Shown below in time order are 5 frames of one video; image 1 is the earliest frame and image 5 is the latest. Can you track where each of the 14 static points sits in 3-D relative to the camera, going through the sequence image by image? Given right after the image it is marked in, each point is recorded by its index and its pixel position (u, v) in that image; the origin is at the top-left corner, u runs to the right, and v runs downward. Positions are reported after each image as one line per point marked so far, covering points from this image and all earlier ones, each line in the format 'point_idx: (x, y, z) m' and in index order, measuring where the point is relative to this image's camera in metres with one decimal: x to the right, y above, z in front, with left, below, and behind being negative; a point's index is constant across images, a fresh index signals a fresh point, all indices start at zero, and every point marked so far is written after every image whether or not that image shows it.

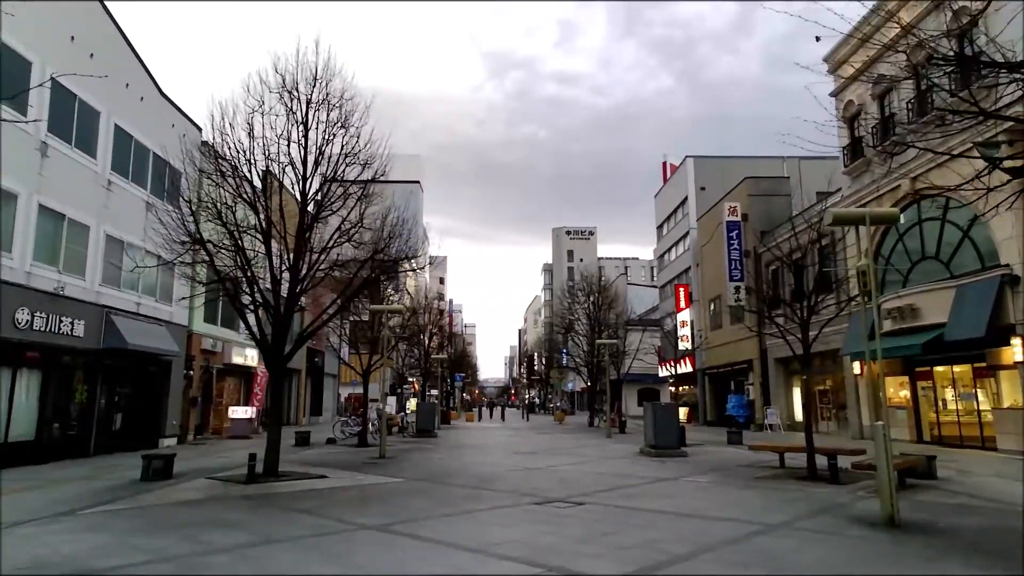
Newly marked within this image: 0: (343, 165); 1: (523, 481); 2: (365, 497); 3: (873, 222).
0: (-3.8, +2.8, +15.0) m
1: (+0.2, -4.0, +13.9) m
2: (-2.6, -3.6, +11.7) m
3: (+5.0, +0.9, +9.4) m
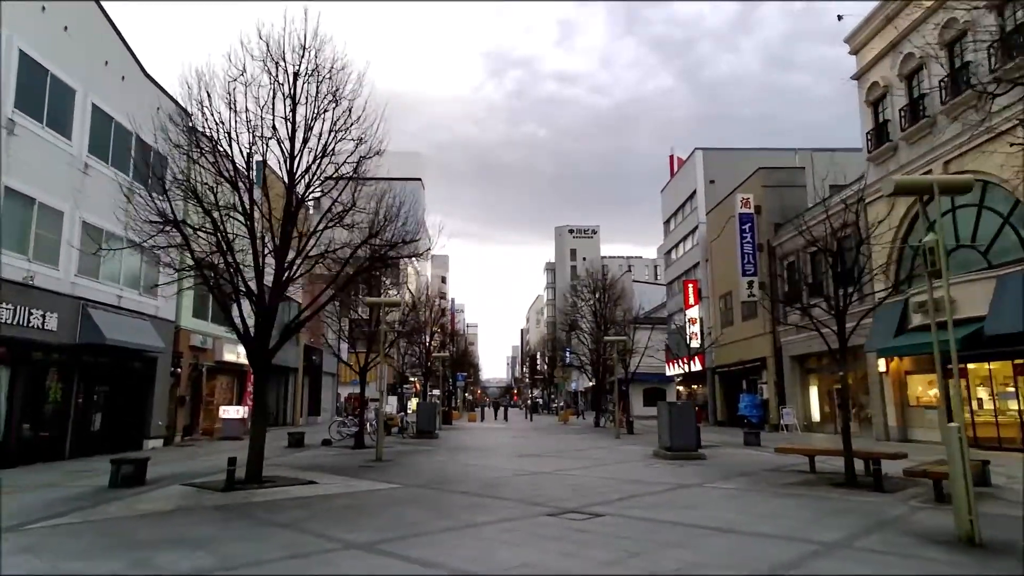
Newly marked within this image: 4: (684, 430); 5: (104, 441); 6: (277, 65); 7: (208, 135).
0: (-3.6, +3.0, +13.7) m
1: (+0.3, -3.7, +12.6) m
2: (-2.4, -3.4, +10.4) m
3: (+5.1, +1.2, +8.1) m
4: (+4.7, -3.9, +18.6) m
5: (-11.6, -4.4, +19.1) m
6: (-4.6, +4.4, +13.3) m
7: (-5.6, +2.8, +12.3) m
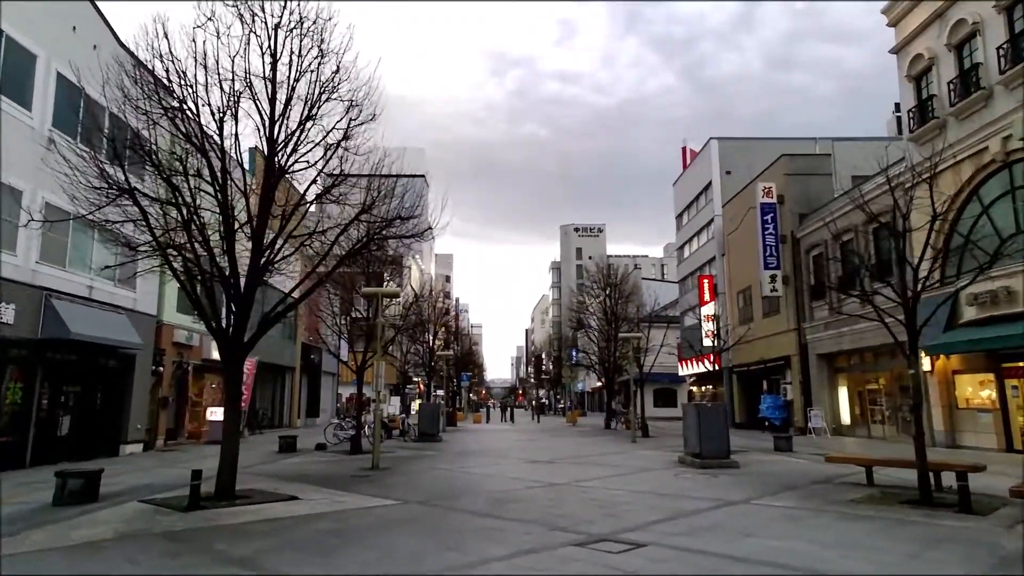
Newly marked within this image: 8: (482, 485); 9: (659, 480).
0: (-3.4, +3.3, +11.9) m
1: (+0.6, -3.5, +10.7) m
2: (-2.2, -3.1, +8.6) m
3: (+5.4, +1.4, +6.2) m
4: (+5.0, -3.7, +16.8) m
5: (-11.3, -4.1, +17.4) m
6: (-4.4, +4.7, +11.5) m
7: (-5.4, +3.1, +10.5) m
8: (-0.6, -3.8, +13.0) m
9: (+3.0, -4.0, +13.9) m
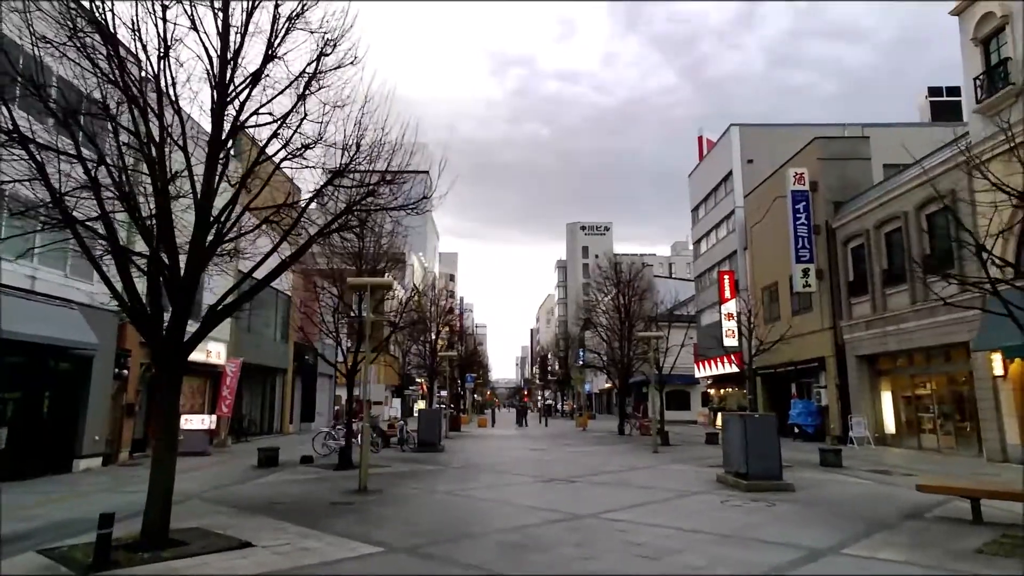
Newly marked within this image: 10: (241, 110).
0: (-3.2, +3.5, +9.4) m
1: (+0.8, -3.3, +8.2) m
2: (-2.0, -2.9, +6.0) m
3: (+5.5, +1.6, +3.6) m
4: (+5.3, -3.5, +14.2) m
5: (-11.0, -3.9, +14.9) m
6: (-4.2, +4.9, +9.0) m
7: (-5.1, +3.3, +8.0) m
8: (-0.3, -3.6, +10.4) m
9: (+3.3, -3.7, +11.3) m
10: (-3.7, +2.4, +9.1) m
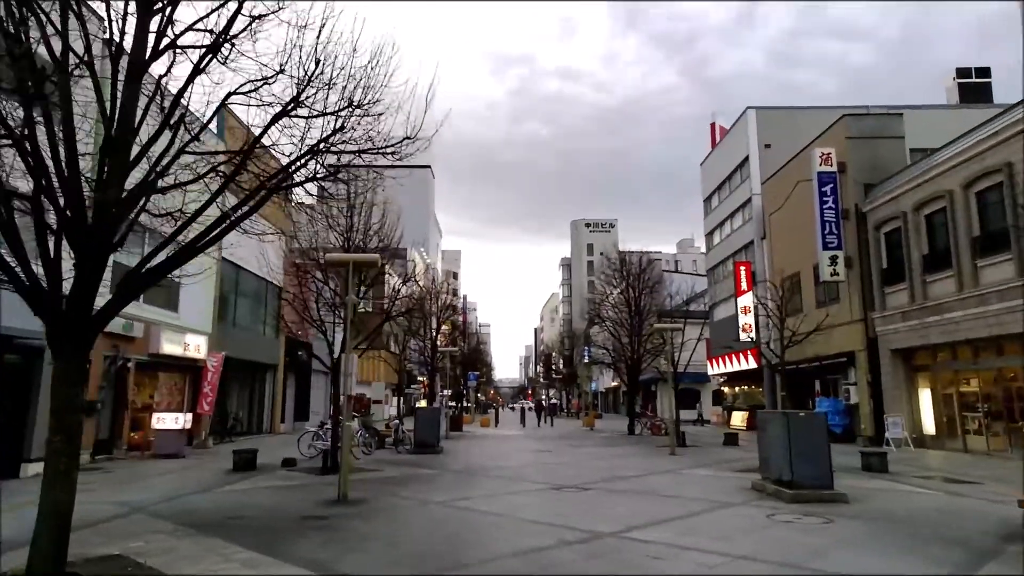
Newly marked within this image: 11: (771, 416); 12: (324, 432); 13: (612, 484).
0: (-3.1, +3.9, +7.4) m
1: (+0.8, -2.8, +6.2) m
2: (-2.0, -2.5, +4.0) m
3: (+5.6, +2.1, +1.6) m
4: (+5.4, -3.1, +12.1) m
5: (-10.9, -3.5, +13.0) m
6: (-4.1, +5.3, +7.0) m
7: (-5.1, +3.7, +6.0) m
8: (-0.3, -3.2, +8.4) m
9: (+3.3, -3.3, +9.3) m
10: (-3.6, +2.8, +7.1) m
11: (+5.0, -2.4, +12.9) m
12: (-5.5, -4.2, +19.6) m
13: (+2.2, -4.3, +14.6) m
